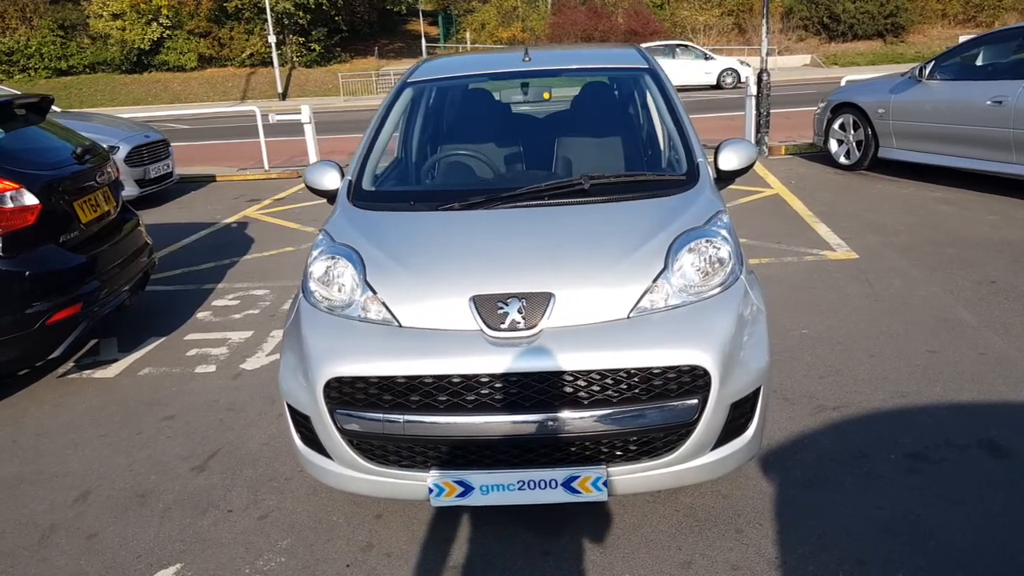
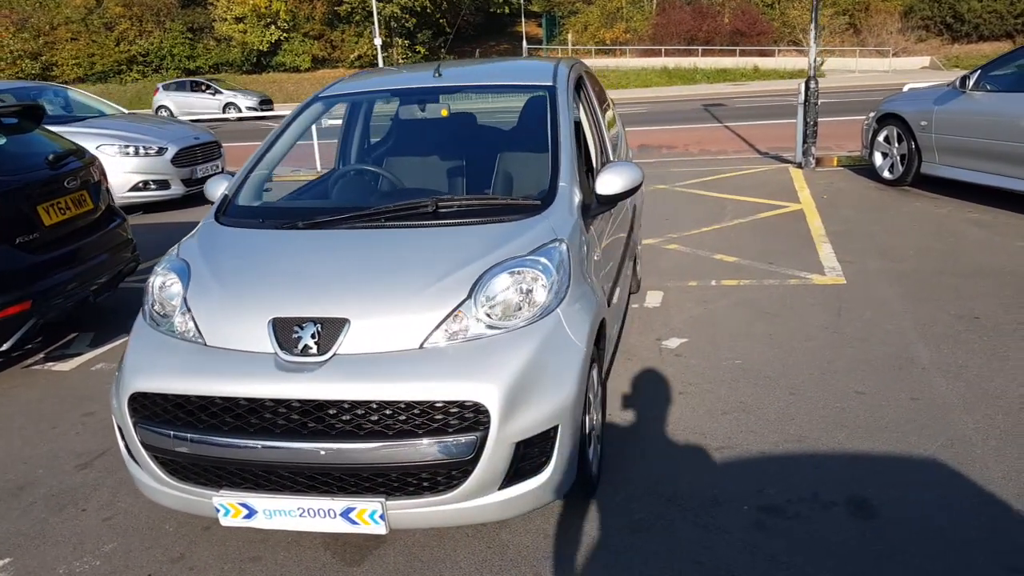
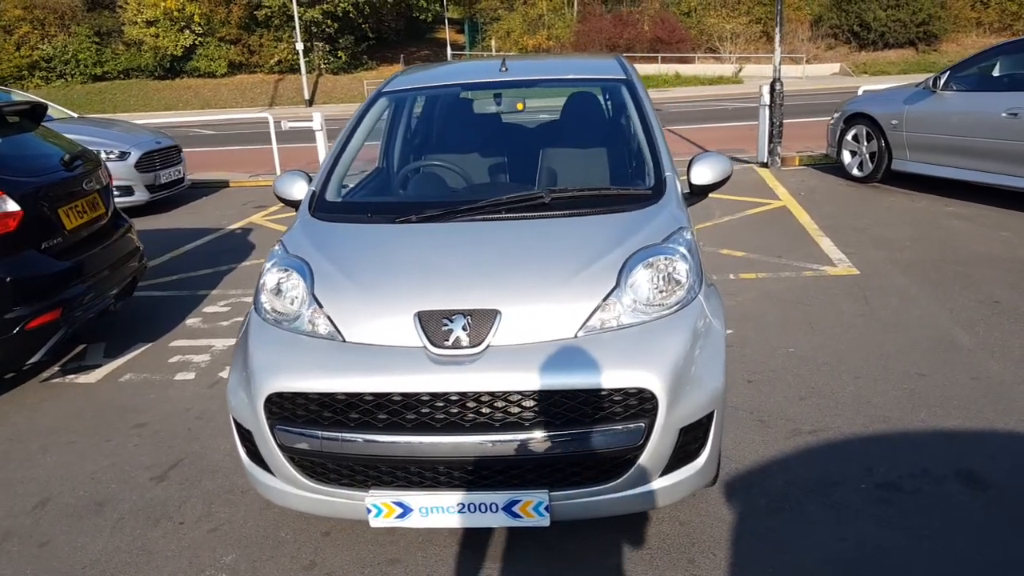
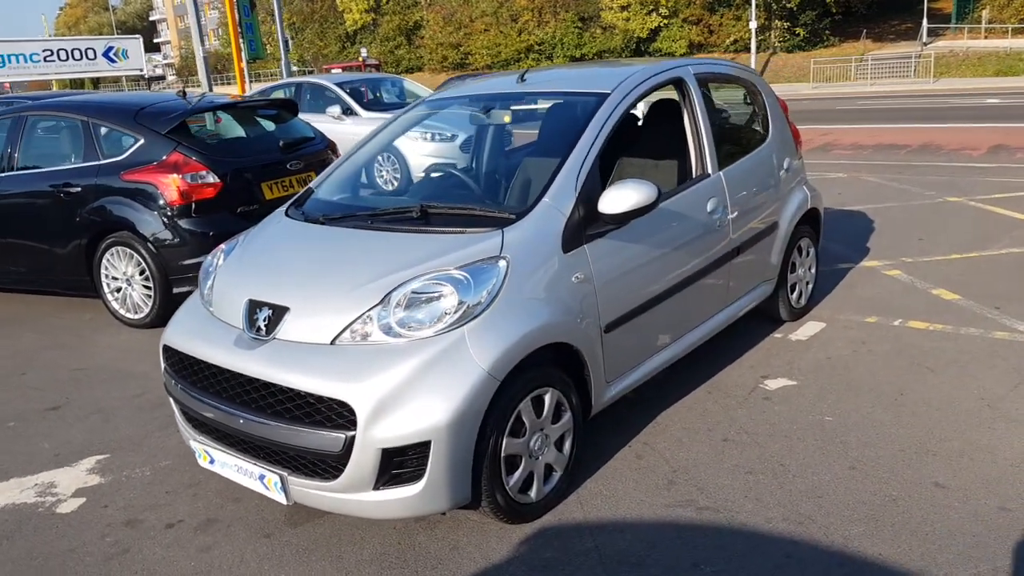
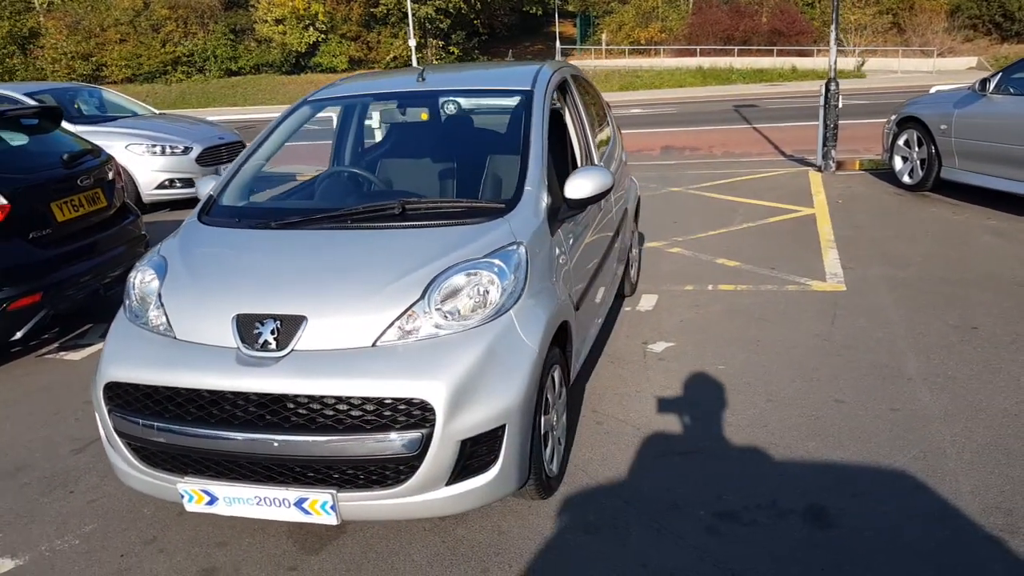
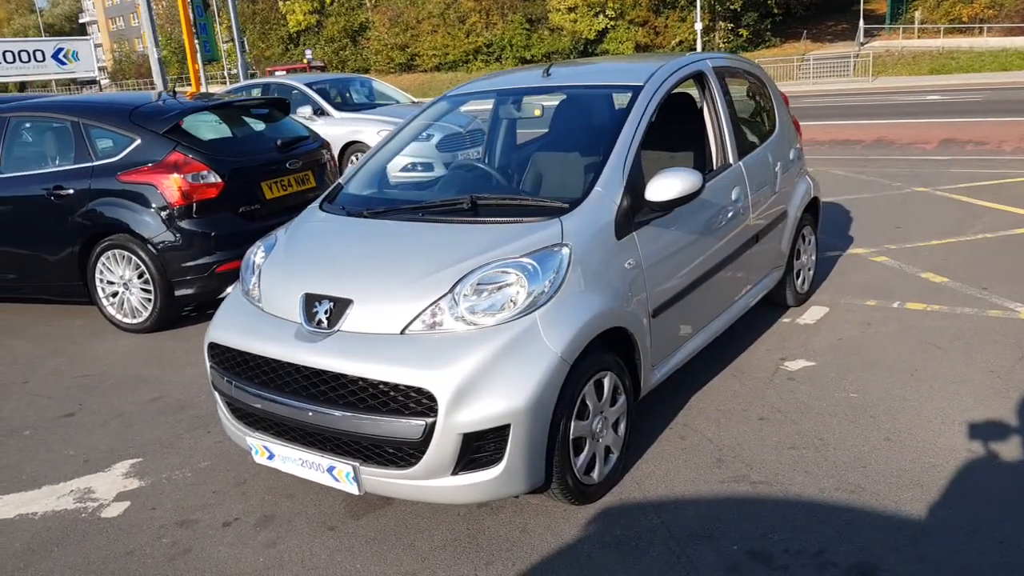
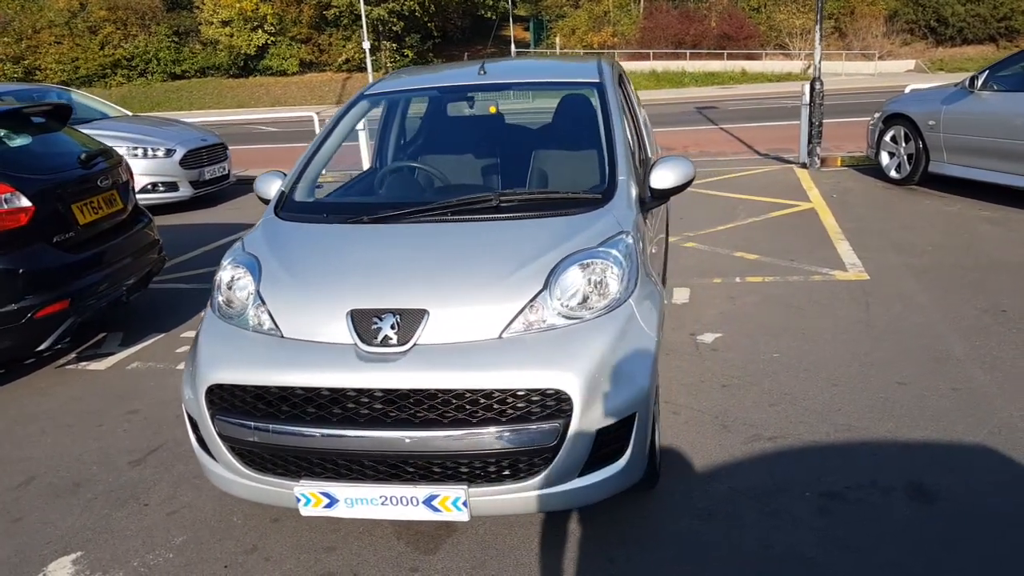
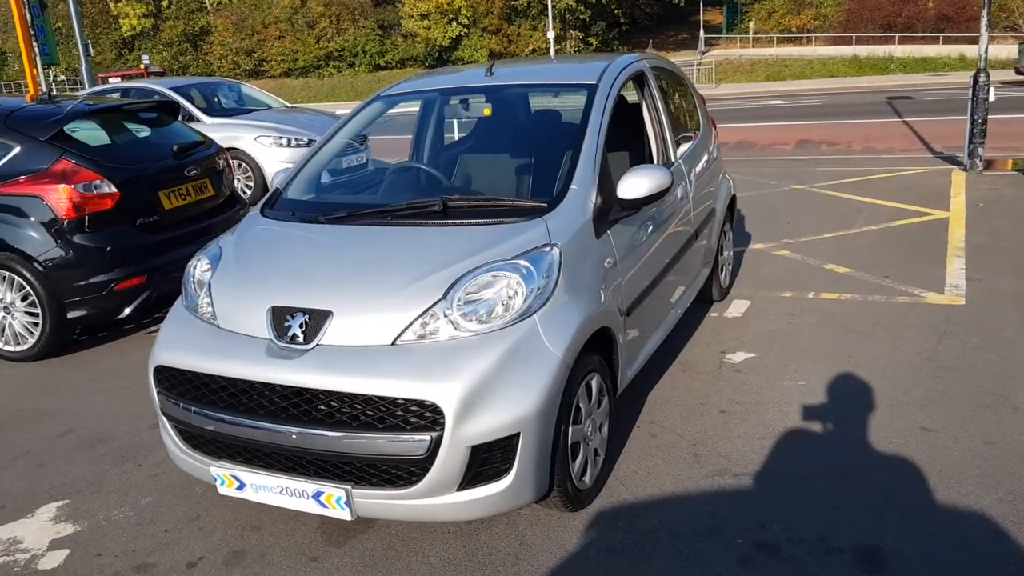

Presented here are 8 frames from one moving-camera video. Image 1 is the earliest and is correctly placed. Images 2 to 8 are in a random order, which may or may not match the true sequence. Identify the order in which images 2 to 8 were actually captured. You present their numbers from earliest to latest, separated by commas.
3, 7, 2, 5, 8, 6, 4
